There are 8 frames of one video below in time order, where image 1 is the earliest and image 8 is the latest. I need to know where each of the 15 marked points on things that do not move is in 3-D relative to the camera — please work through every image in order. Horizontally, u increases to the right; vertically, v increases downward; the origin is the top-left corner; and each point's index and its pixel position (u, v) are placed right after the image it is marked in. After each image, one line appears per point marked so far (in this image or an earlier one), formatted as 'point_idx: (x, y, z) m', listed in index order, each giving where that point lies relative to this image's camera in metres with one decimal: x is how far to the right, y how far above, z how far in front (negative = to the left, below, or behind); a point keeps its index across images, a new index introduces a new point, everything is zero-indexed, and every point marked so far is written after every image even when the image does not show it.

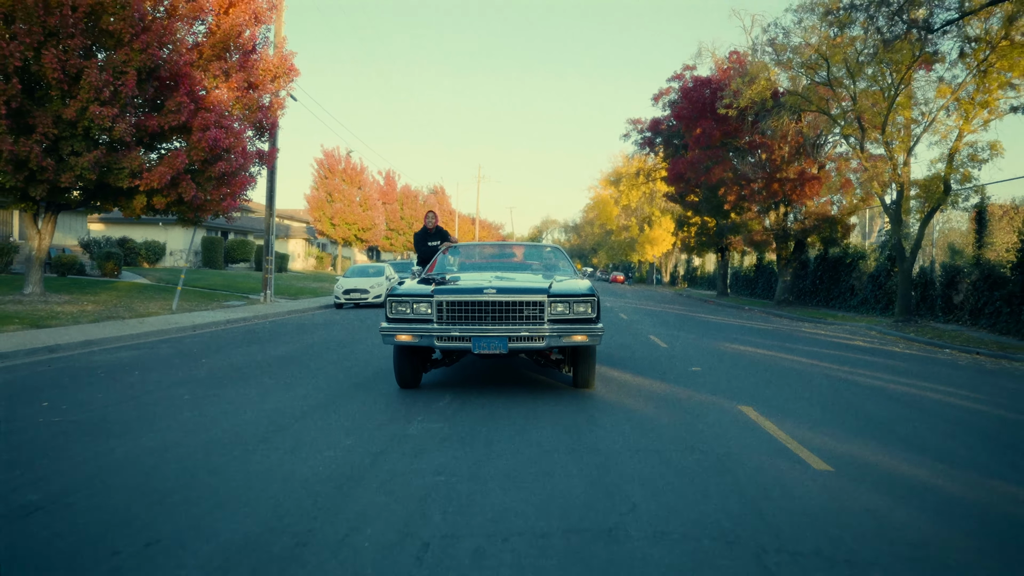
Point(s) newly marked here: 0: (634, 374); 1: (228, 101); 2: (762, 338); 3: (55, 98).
0: (+1.3, -1.1, +7.8) m
1: (-6.7, +4.4, +18.0) m
2: (+5.3, -1.1, +16.2) m
3: (-9.1, +3.7, +15.3) m
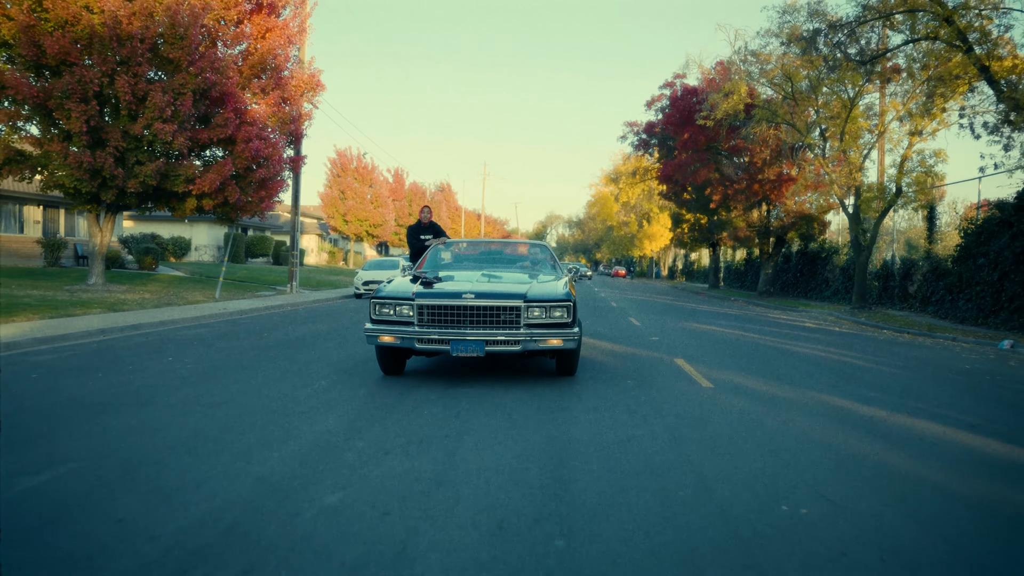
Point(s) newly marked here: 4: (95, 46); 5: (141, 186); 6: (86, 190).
0: (+1.3, -0.9, +10.4) m
1: (-6.6, +4.6, +20.6) m
2: (+5.3, -0.8, +18.7) m
3: (-9.0, +4.0, +17.9) m
4: (-9.2, +5.4, +17.2) m
5: (-9.0, +2.5, +18.7) m
6: (-10.0, +2.3, +18.1) m
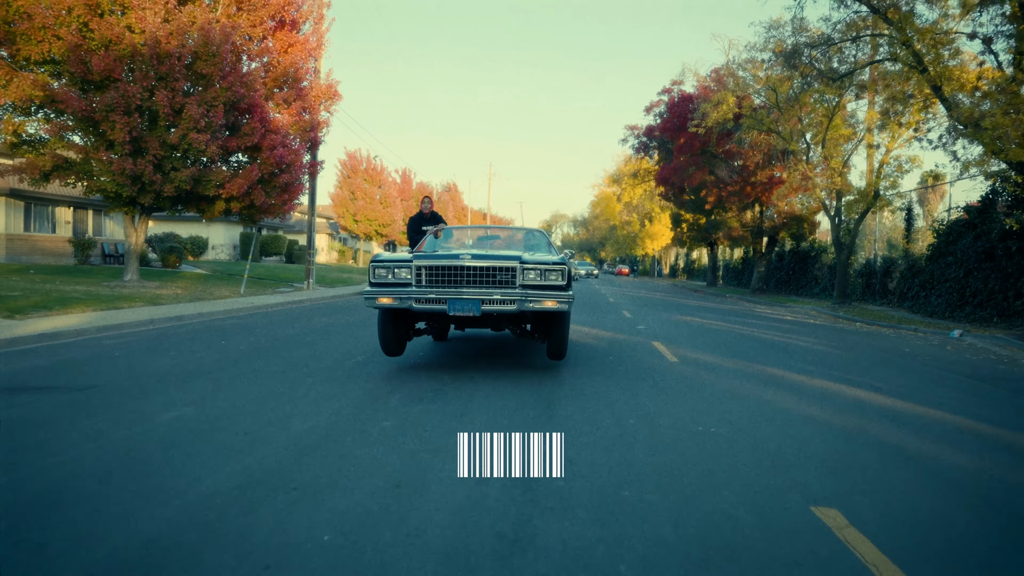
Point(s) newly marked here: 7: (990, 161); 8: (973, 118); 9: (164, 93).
0: (+1.4, -0.8, +12.0) m
1: (-6.5, +4.7, +22.3) m
2: (+5.5, -0.7, +20.3) m
3: (-8.9, +4.1, +19.6) m
4: (-9.1, +5.5, +18.8) m
5: (-8.9, +2.6, +20.4) m
6: (-9.9, +2.4, +19.8) m
7: (+8.9, +2.6, +13.9) m
8: (+7.9, +3.0, +13.0) m
9: (-8.5, +4.8, +18.7) m
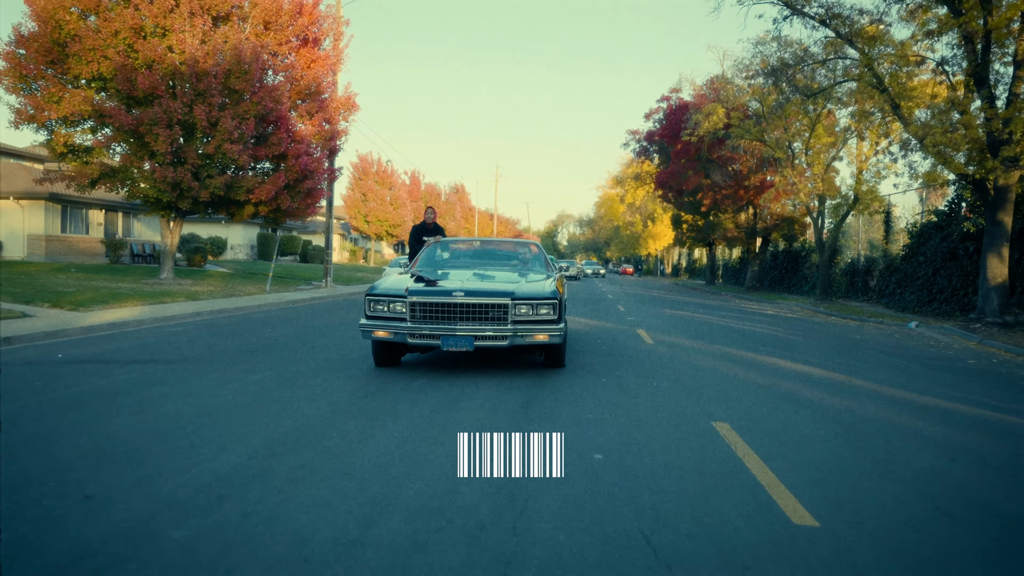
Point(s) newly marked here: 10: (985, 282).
0: (+1.4, -0.7, +13.8) m
1: (-6.3, +4.8, +24.2) m
2: (+5.6, -0.6, +22.1) m
3: (-8.8, +4.2, +21.5) m
4: (-9.0, +5.6, +20.8) m
5: (-8.7, +2.7, +22.3) m
6: (-9.7, +2.5, +21.7) m
7: (+9.0, +2.7, +15.7) m
8: (+8.0, +3.0, +14.8) m
9: (-8.3, +4.8, +20.7) m
10: (+9.1, +0.1, +14.9) m
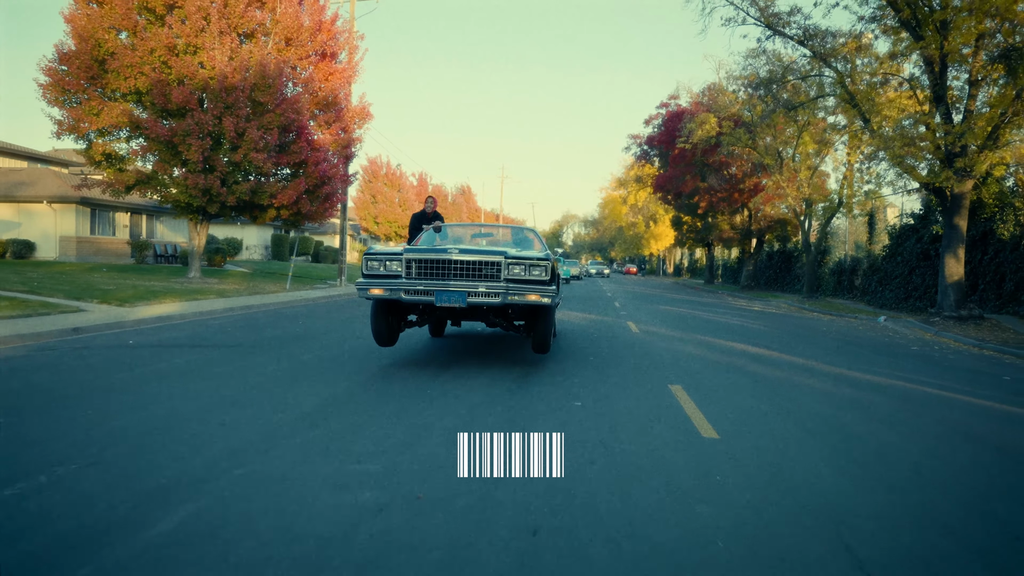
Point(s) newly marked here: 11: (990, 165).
0: (+1.5, -0.7, +15.5) m
1: (-6.2, +4.9, +25.9) m
2: (+5.8, -0.6, +23.7) m
3: (-8.6, +4.2, +23.2) m
4: (-8.9, +5.6, +22.5) m
5: (-8.6, +2.8, +24.0) m
6: (-9.6, +2.5, +23.4) m
7: (+9.1, +2.7, +17.3) m
8: (+8.1, +3.1, +16.4) m
9: (-8.2, +4.9, +22.4) m
10: (+9.2, +0.2, +16.5) m
11: (+9.4, +2.4, +15.2) m
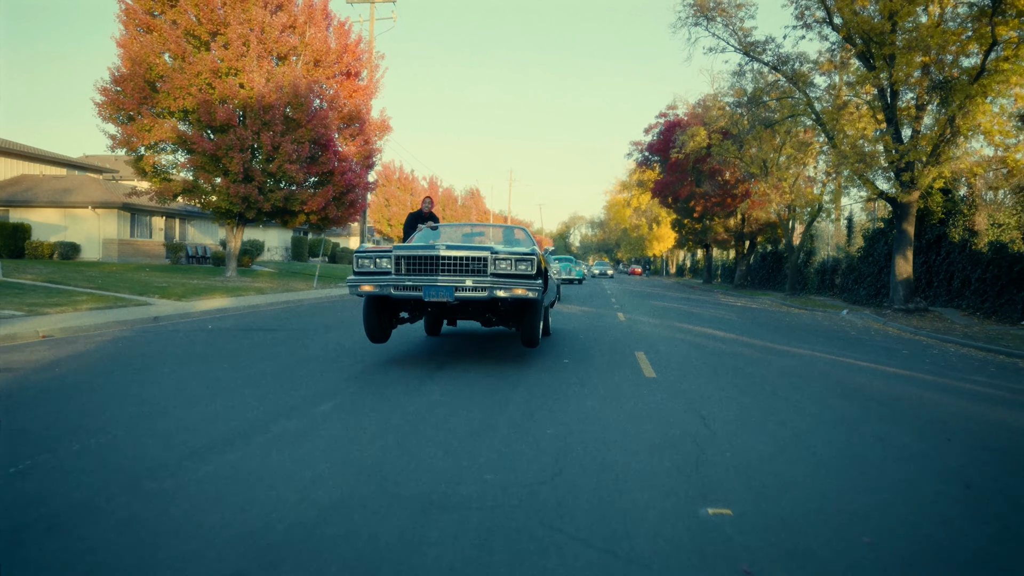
0: (+1.7, -0.6, +18.0) m
1: (-5.9, +5.0, +28.5) m
2: (+6.0, -0.5, +26.2) m
3: (-8.4, +4.3, +25.8) m
4: (-8.6, +5.7, +25.1) m
5: (-8.3, +2.8, +26.6) m
6: (-9.3, +2.6, +26.1) m
7: (+9.3, +2.8, +19.7) m
8: (+8.3, +3.2, +18.8) m
9: (-7.9, +5.0, +25.0) m
10: (+9.4, +0.3, +18.9) m
11: (+9.6, +2.5, +17.6) m
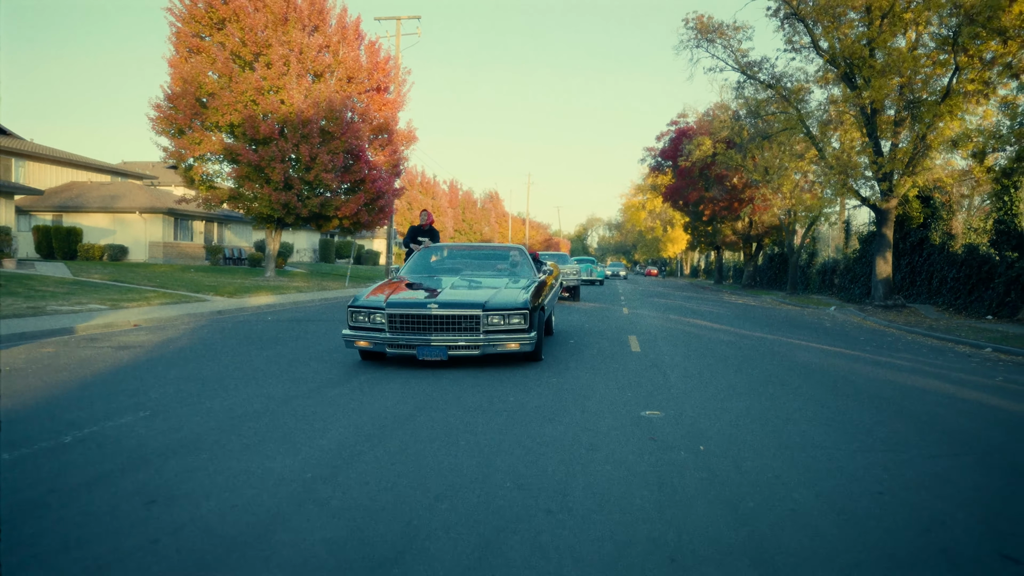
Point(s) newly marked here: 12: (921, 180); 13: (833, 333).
0: (+2.1, -0.5, +20.1) m
1: (-5.2, +5.0, +30.8) m
2: (+6.7, -0.5, +28.2) m
3: (-7.8, +4.3, +28.2) m
4: (-8.0, +5.8, +27.5) m
5: (-7.7, +2.9, +29.0) m
6: (-8.7, +2.7, +28.4) m
7: (+9.8, +2.8, +21.7) m
8: (+8.8, +3.2, +20.8) m
9: (-7.3, +5.0, +27.3) m
10: (+9.9, +0.3, +20.9) m
11: (+10.1, +2.5, +19.6) m
12: (+10.3, +2.7, +19.5) m
13: (+6.6, -0.9, +15.9) m
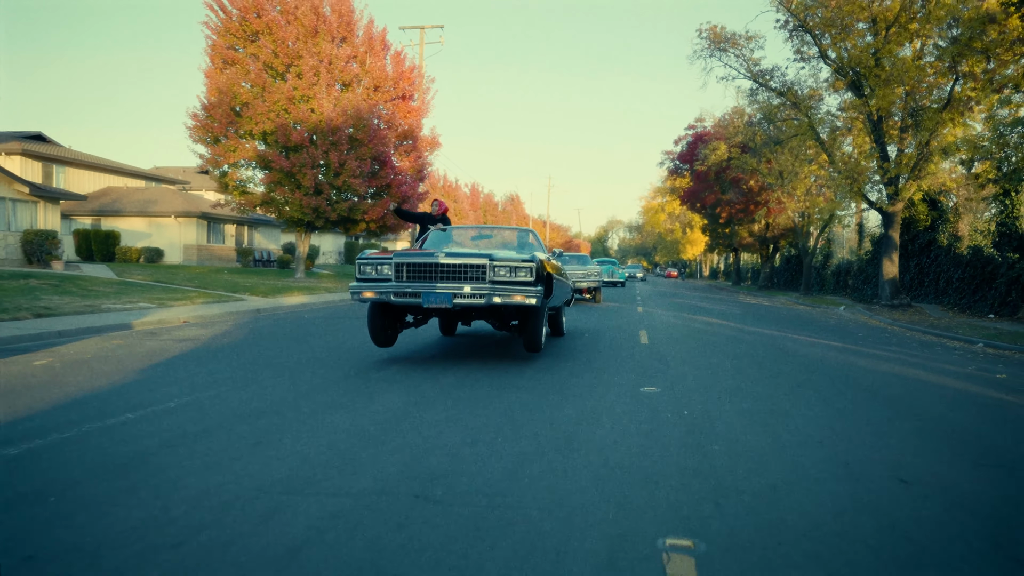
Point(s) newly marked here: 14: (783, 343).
0: (+2.7, -0.5, +21.1) m
1: (-4.3, +5.0, +32.0) m
2: (+7.4, -0.5, +29.1) m
3: (-7.0, +4.3, +29.4) m
4: (-7.2, +5.7, +28.7) m
5: (-6.9, +2.8, +30.2) m
6: (-7.9, +2.6, +29.7) m
7: (+10.4, +2.8, +22.5) m
8: (+9.4, +3.2, +21.6) m
9: (-6.6, +5.0, +28.6) m
10: (+10.4, +0.3, +21.7) m
11: (+10.6, +2.5, +20.3) m
12: (+10.9, +2.7, +20.3) m
13: (+7.0, -0.9, +16.7) m
14: (+4.8, -1.0, +13.5) m
